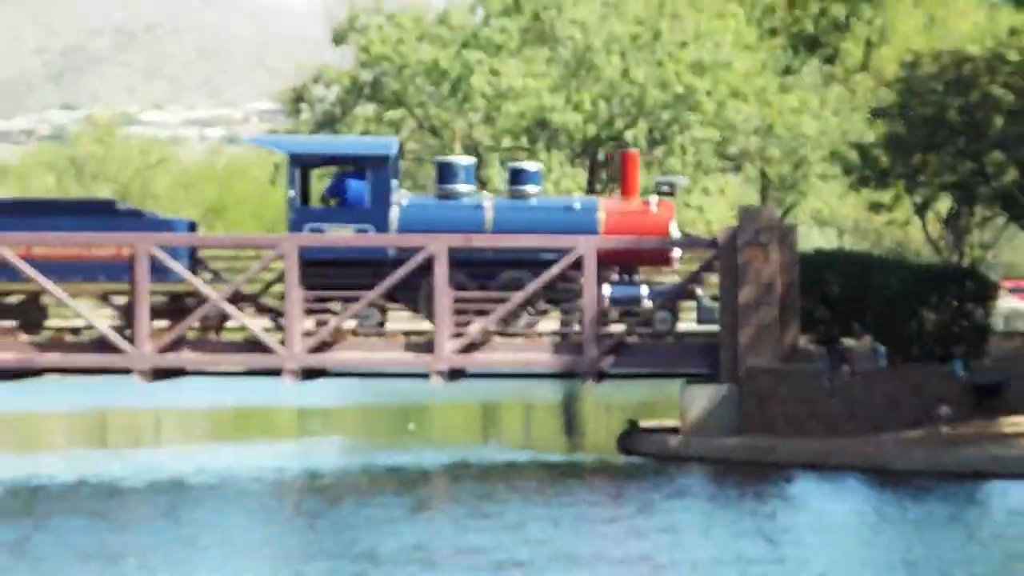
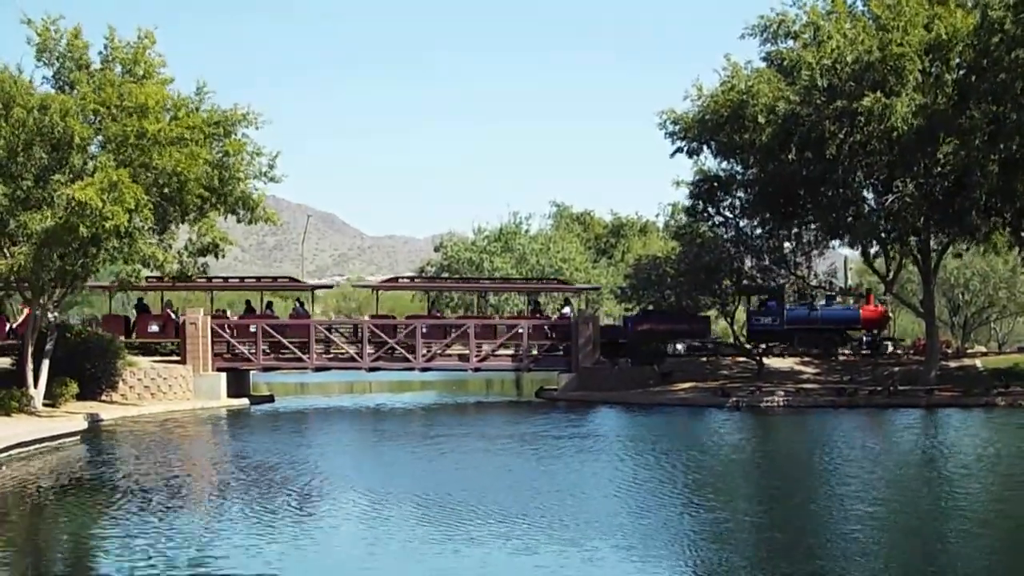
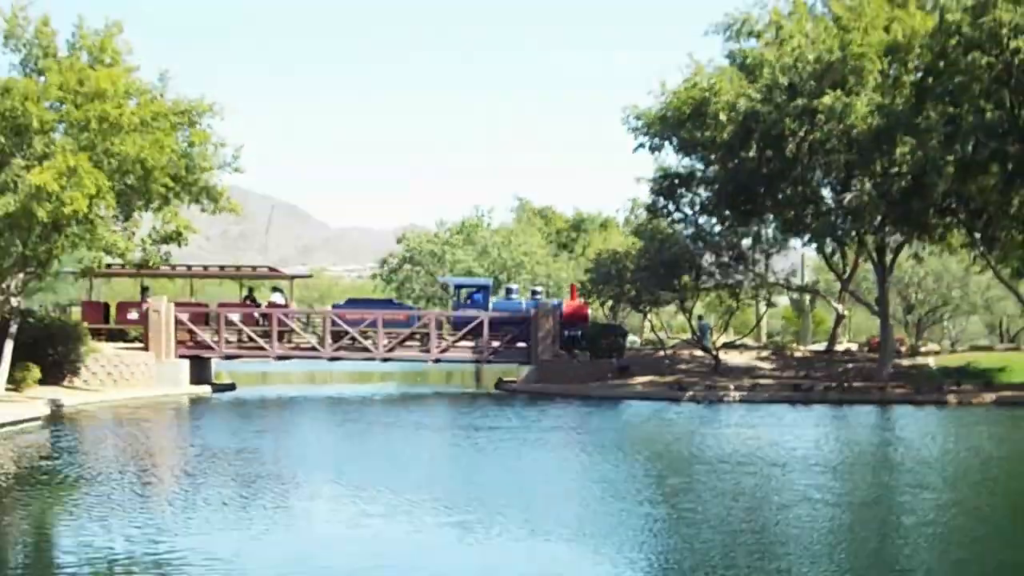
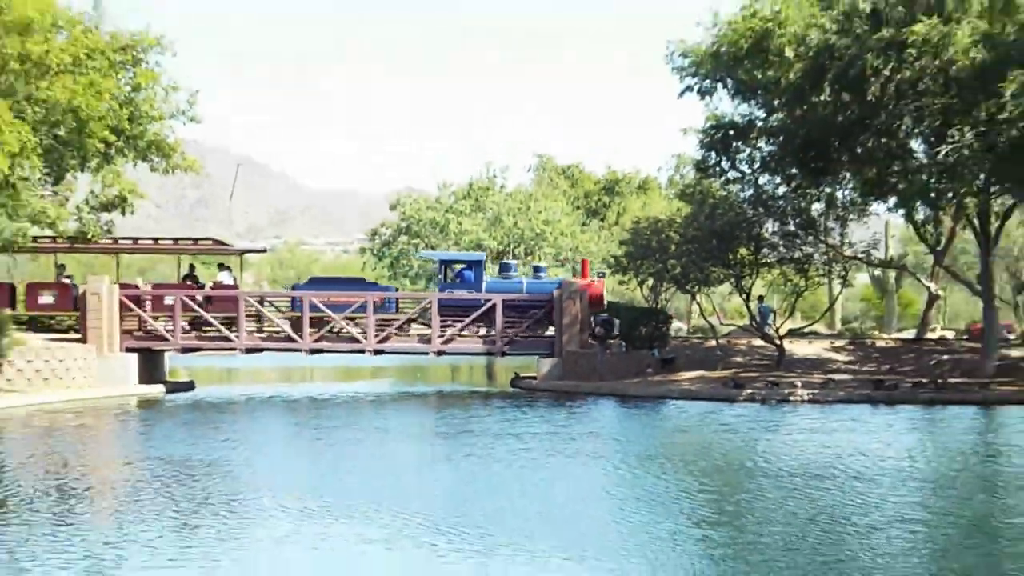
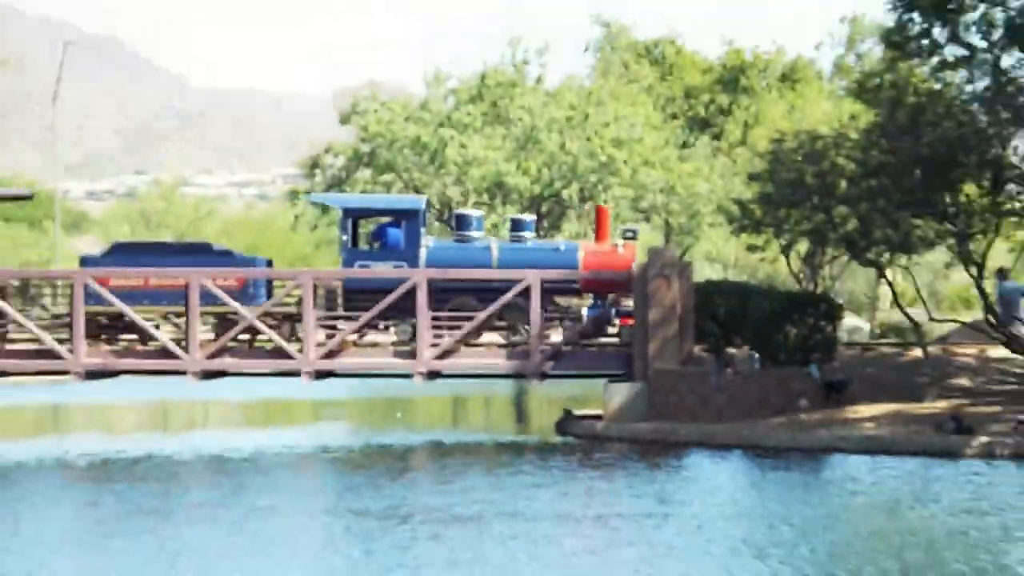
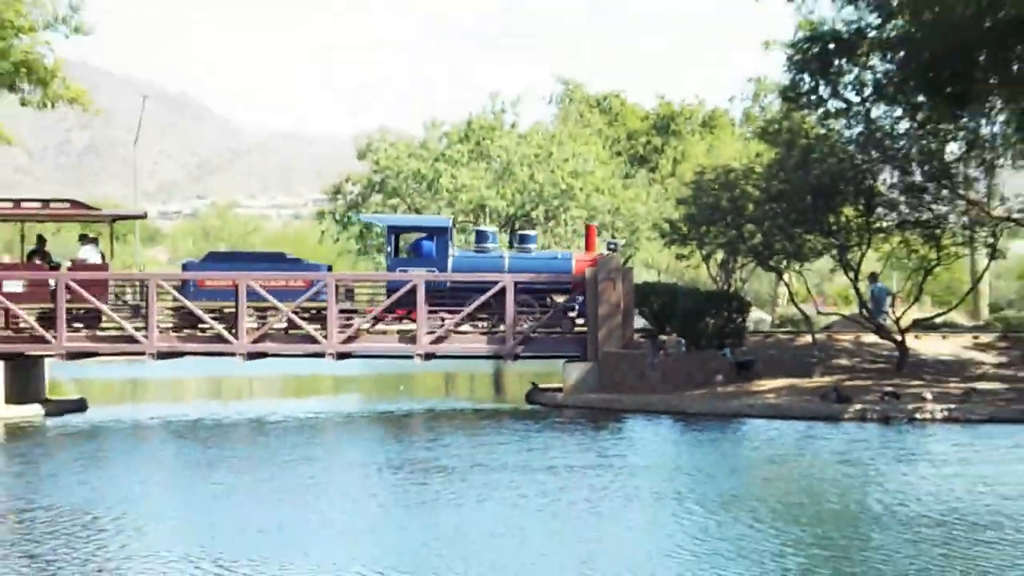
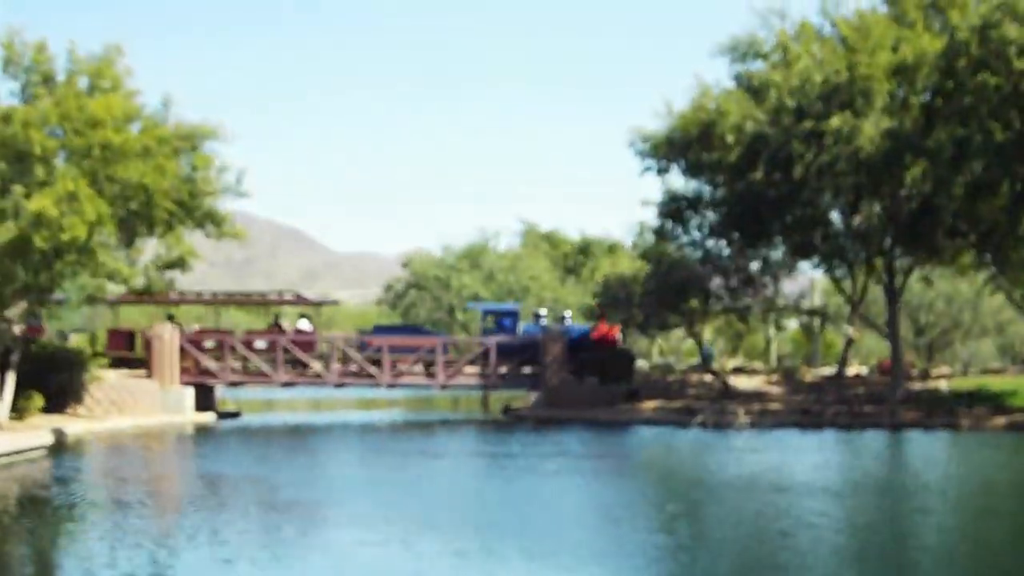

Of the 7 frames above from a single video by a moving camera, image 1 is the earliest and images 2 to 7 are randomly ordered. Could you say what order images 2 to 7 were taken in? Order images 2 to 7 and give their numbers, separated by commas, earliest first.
5, 6, 4, 3, 7, 2
